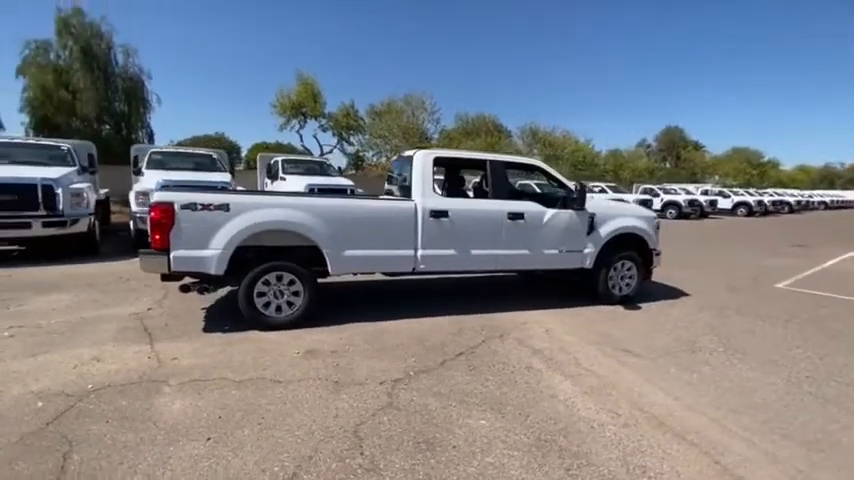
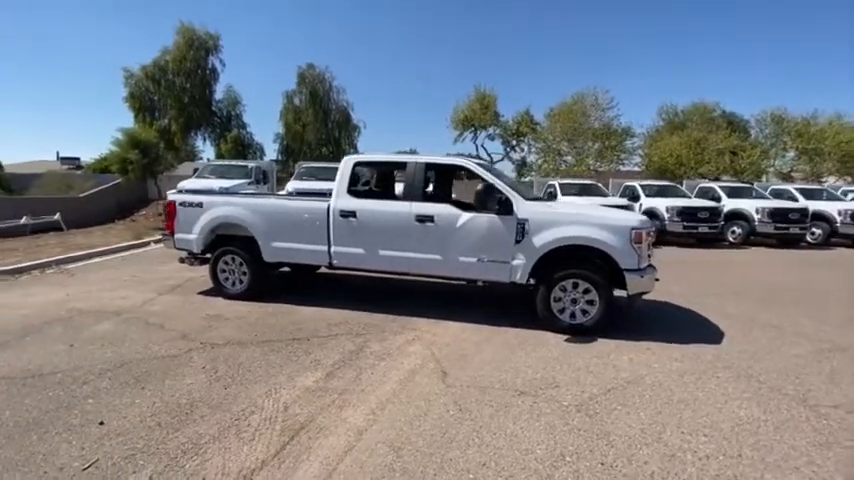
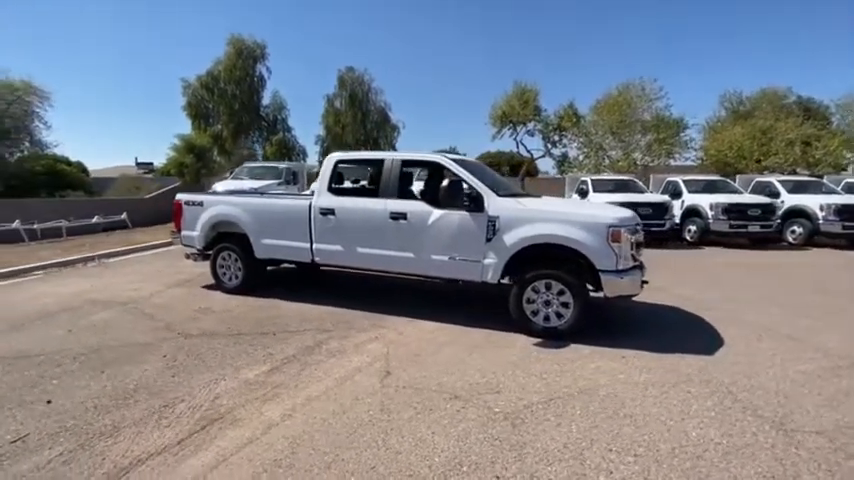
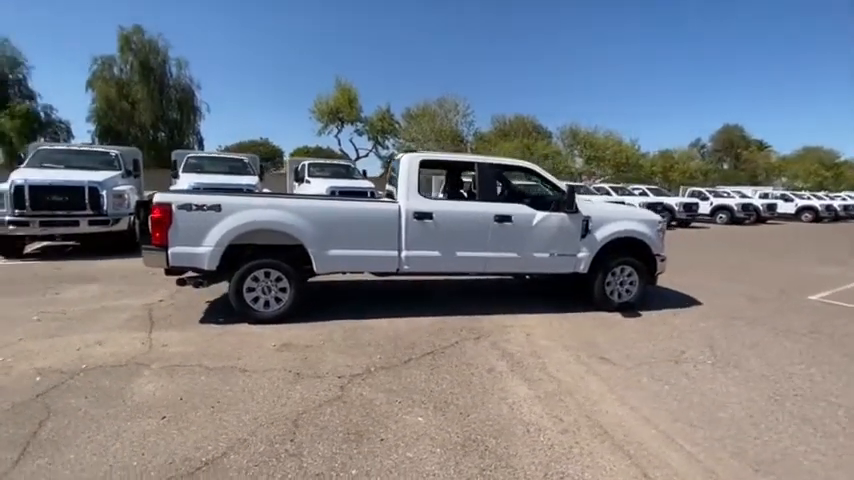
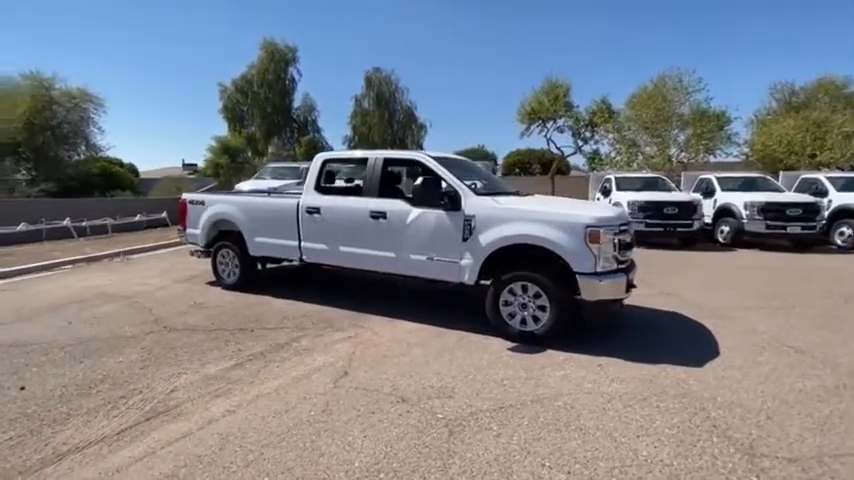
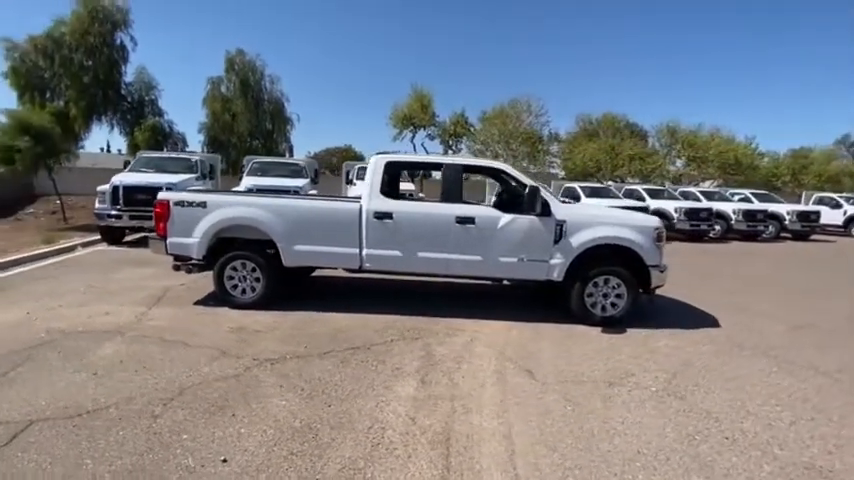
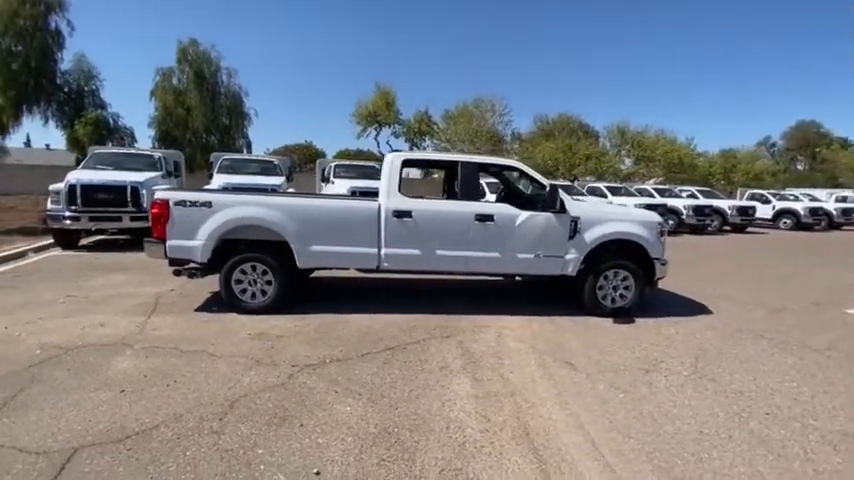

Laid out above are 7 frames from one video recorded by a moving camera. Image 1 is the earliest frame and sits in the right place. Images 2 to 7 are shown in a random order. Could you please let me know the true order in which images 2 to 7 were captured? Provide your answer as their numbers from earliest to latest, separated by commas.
4, 7, 6, 2, 3, 5
